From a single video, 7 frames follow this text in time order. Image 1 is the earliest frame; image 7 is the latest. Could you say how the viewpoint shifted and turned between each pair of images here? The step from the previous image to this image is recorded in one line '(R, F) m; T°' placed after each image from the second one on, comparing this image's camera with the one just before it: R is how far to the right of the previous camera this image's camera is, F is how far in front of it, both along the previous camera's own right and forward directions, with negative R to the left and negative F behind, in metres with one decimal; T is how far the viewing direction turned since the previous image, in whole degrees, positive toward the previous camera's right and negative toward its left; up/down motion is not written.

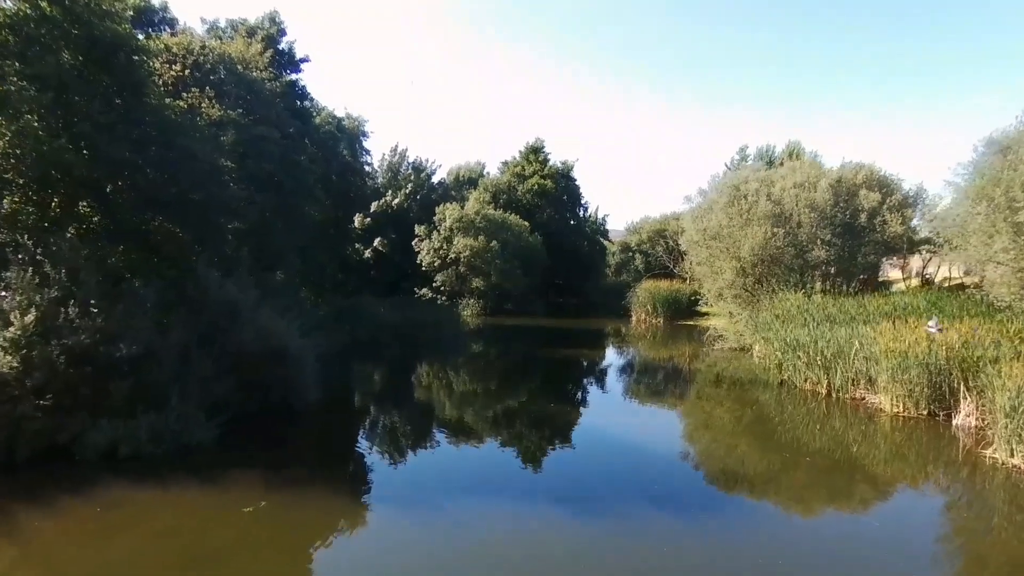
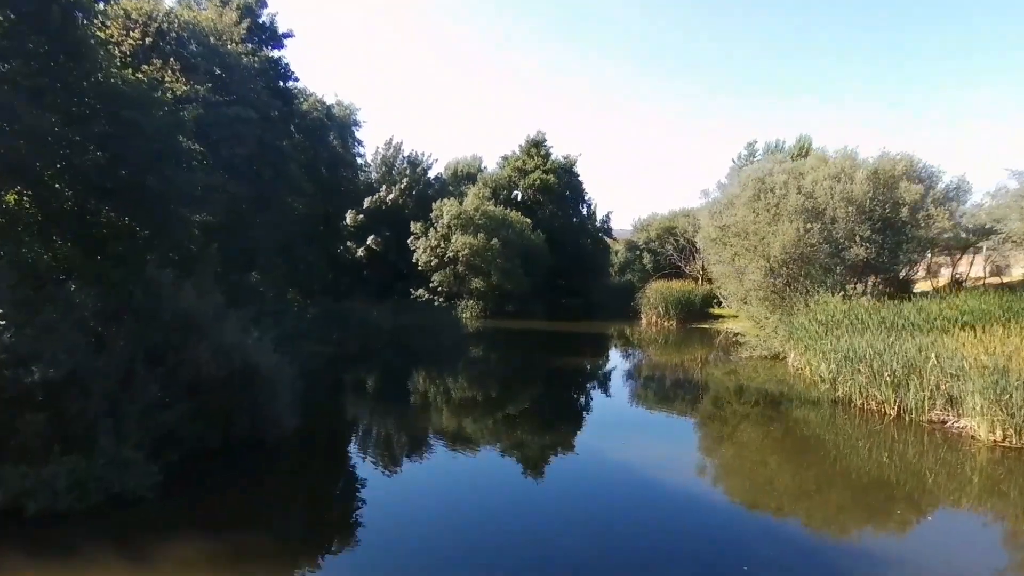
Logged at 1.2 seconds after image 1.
(-0.4, +2.0) m; +1°
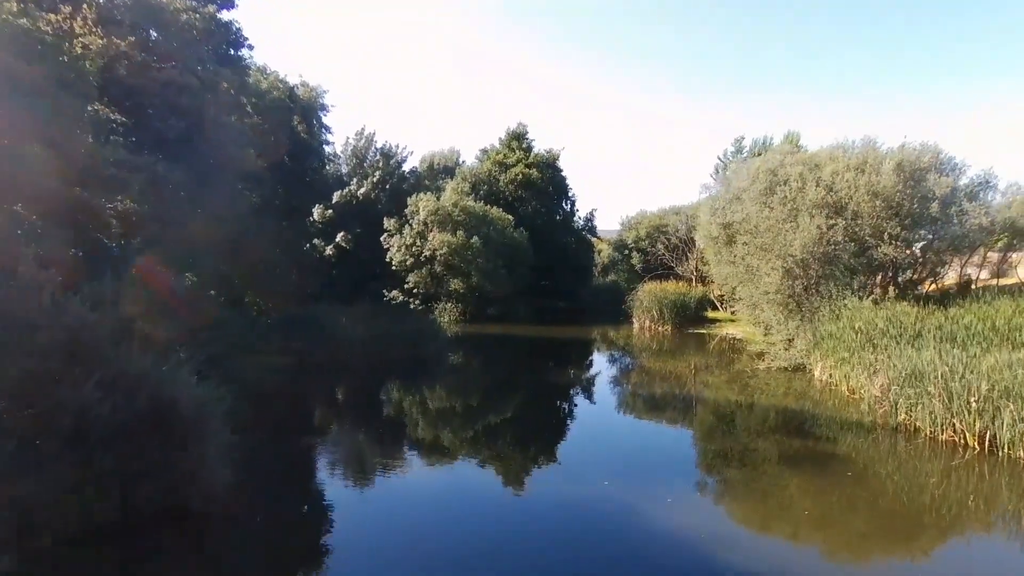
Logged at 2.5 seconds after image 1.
(-0.4, +2.3) m; +2°
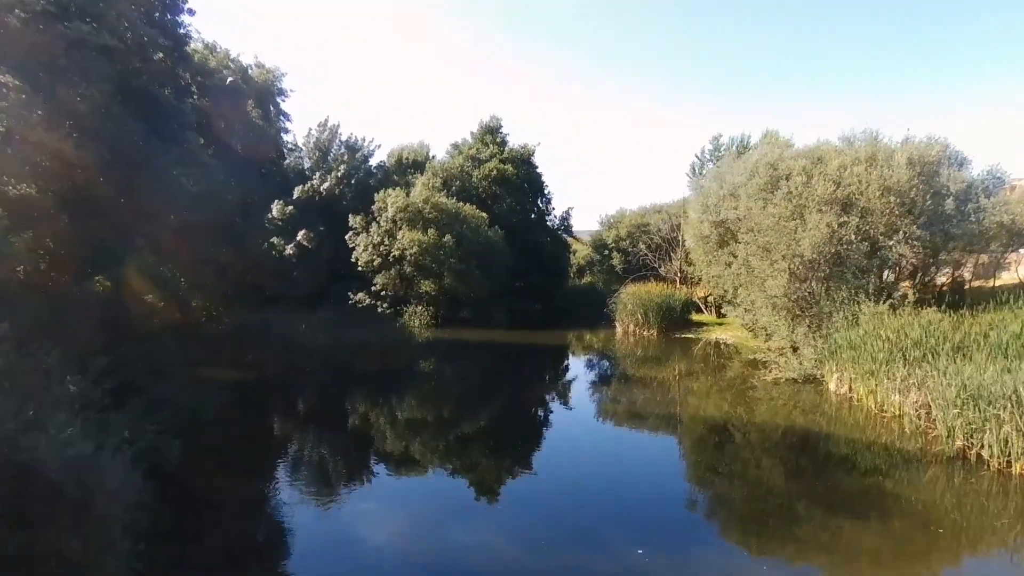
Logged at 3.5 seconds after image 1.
(-0.3, +1.8) m; +3°
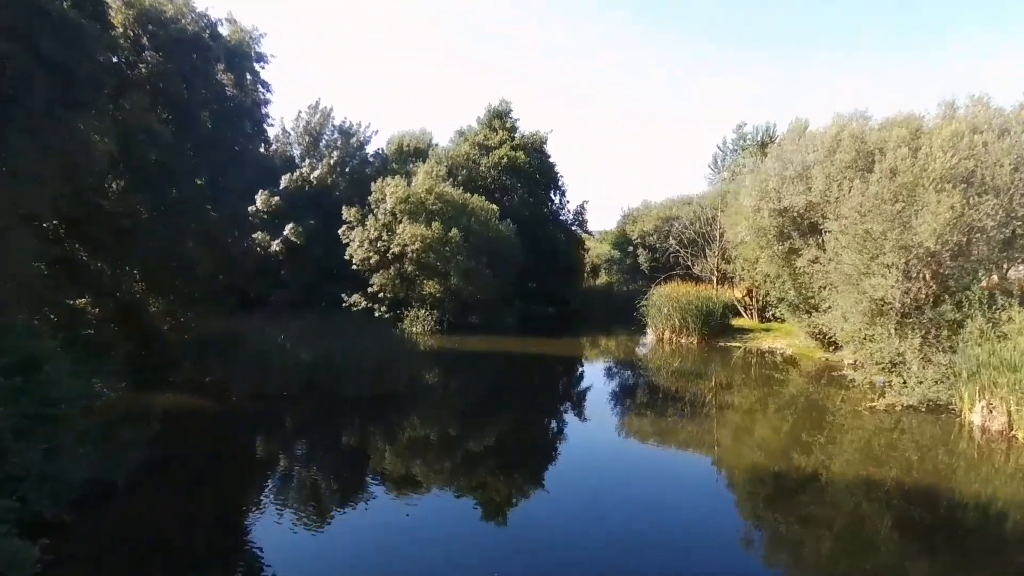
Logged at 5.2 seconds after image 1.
(-0.7, +3.4) m; 0°
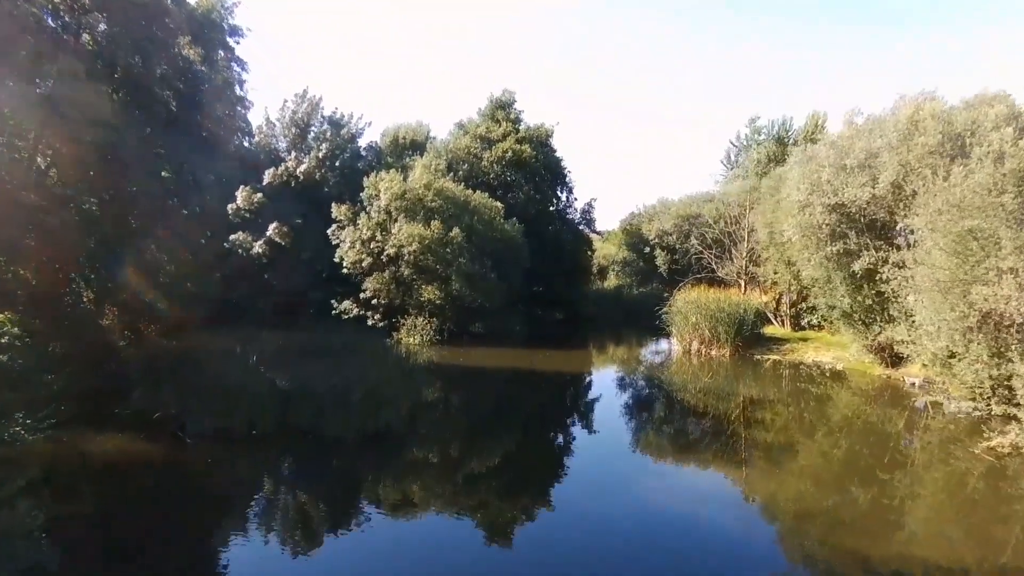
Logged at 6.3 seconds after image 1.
(-0.5, +2.4) m; 0°
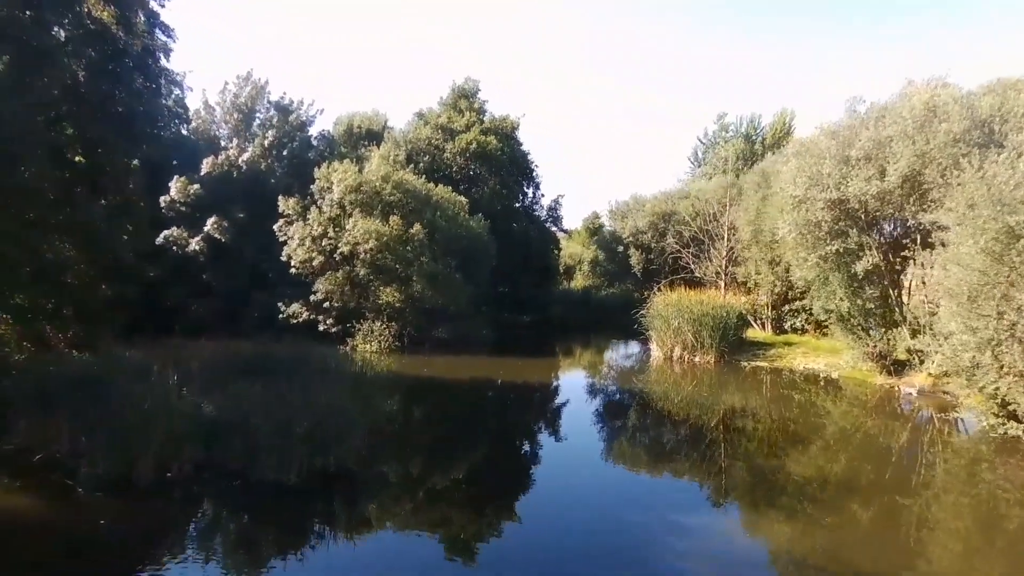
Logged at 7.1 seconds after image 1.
(-0.3, +1.8) m; +4°
